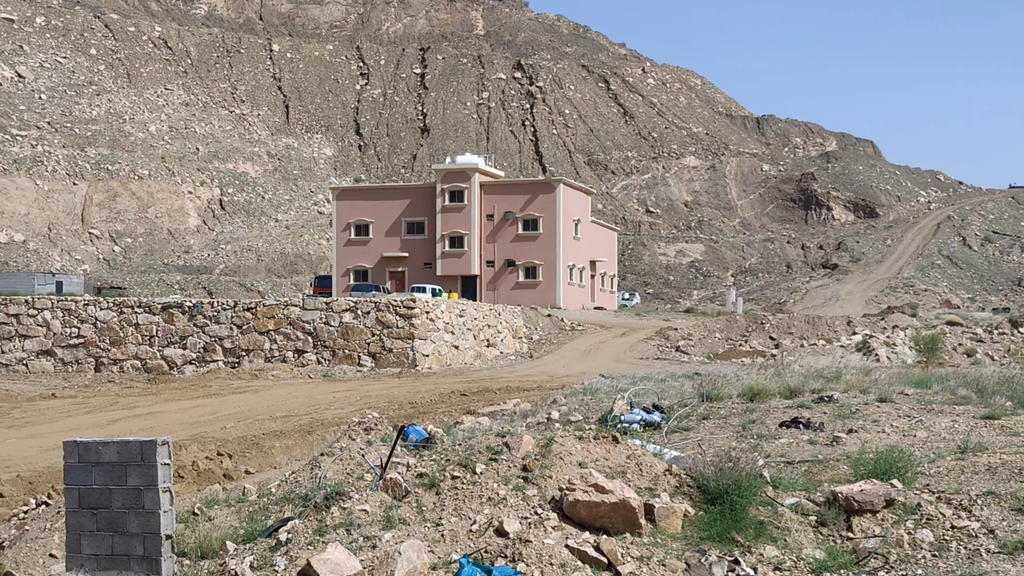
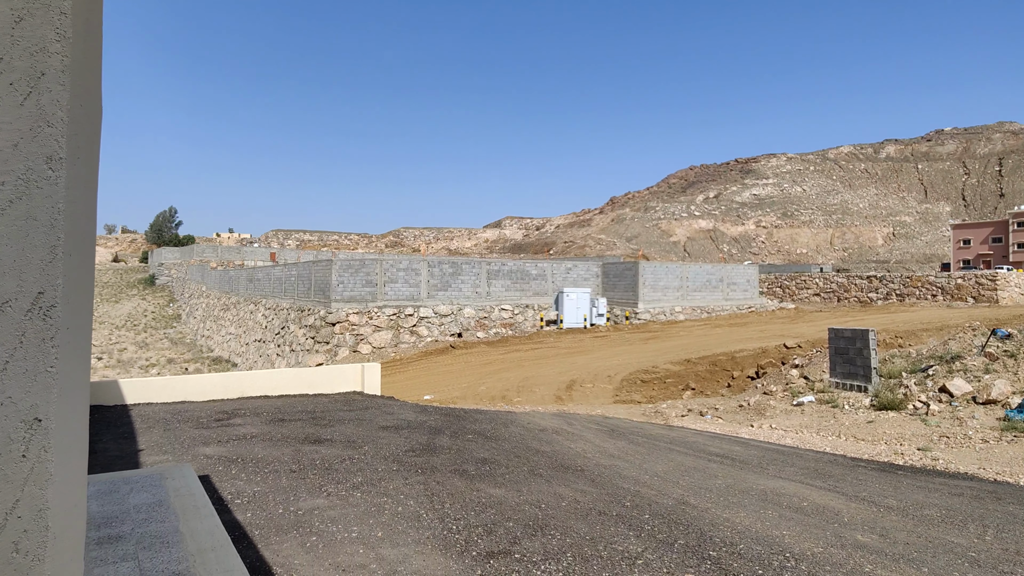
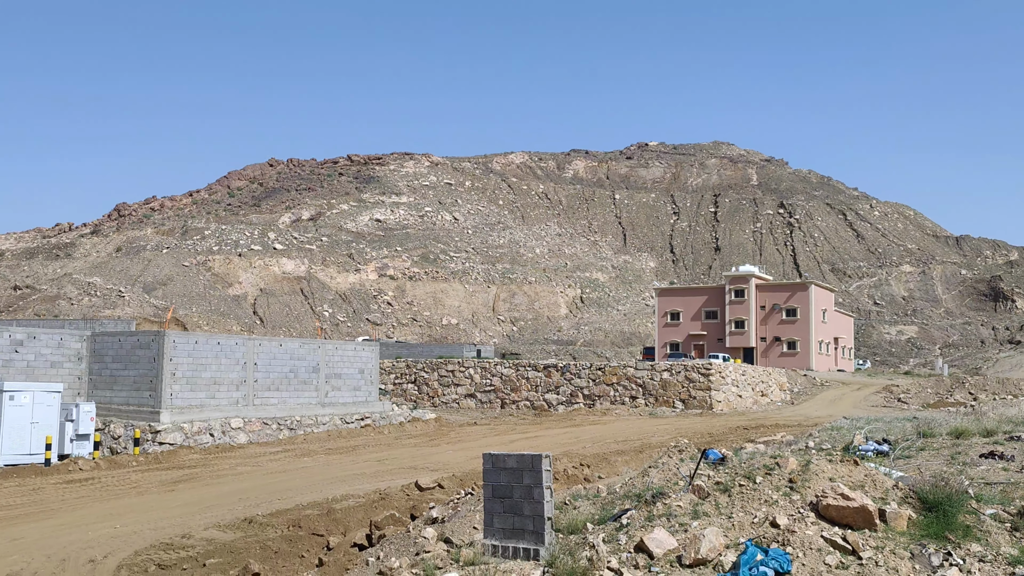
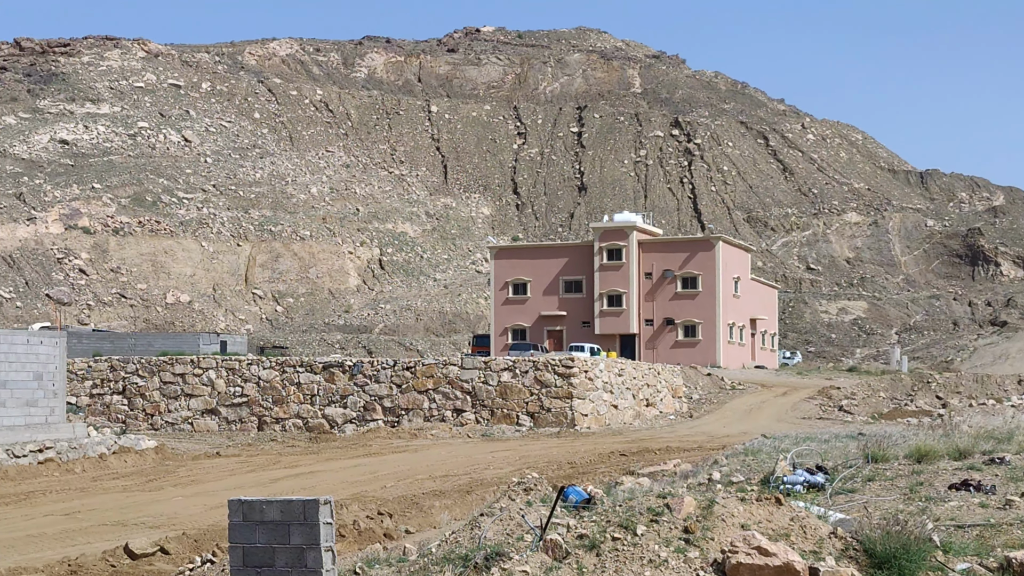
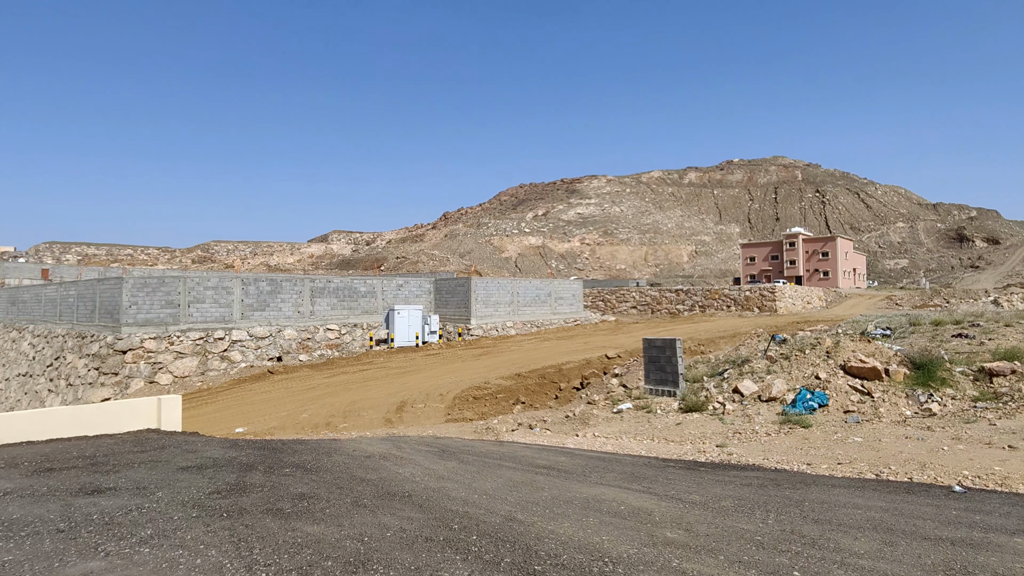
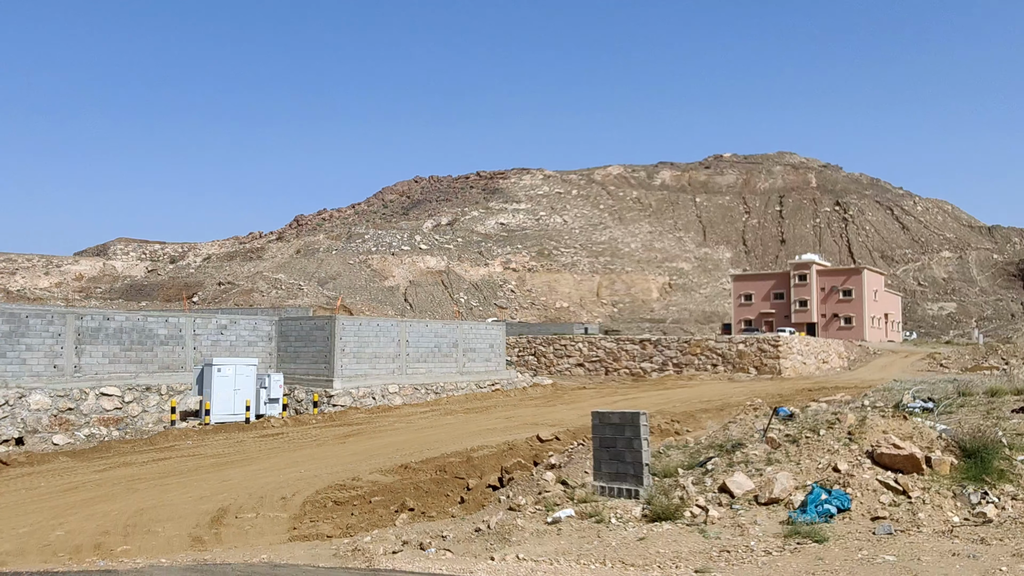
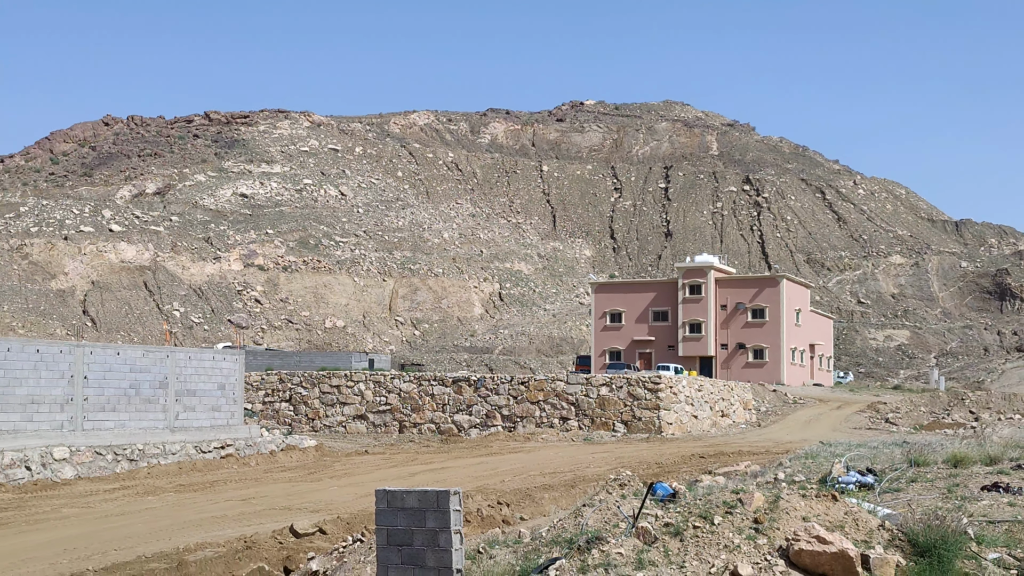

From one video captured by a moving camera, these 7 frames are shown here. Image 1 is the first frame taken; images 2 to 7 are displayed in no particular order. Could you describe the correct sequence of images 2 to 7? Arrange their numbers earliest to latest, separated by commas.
4, 7, 3, 6, 5, 2
